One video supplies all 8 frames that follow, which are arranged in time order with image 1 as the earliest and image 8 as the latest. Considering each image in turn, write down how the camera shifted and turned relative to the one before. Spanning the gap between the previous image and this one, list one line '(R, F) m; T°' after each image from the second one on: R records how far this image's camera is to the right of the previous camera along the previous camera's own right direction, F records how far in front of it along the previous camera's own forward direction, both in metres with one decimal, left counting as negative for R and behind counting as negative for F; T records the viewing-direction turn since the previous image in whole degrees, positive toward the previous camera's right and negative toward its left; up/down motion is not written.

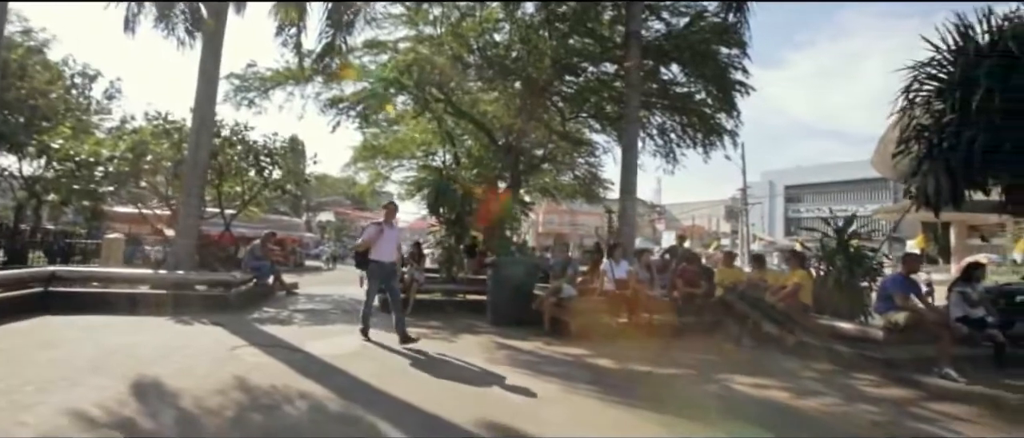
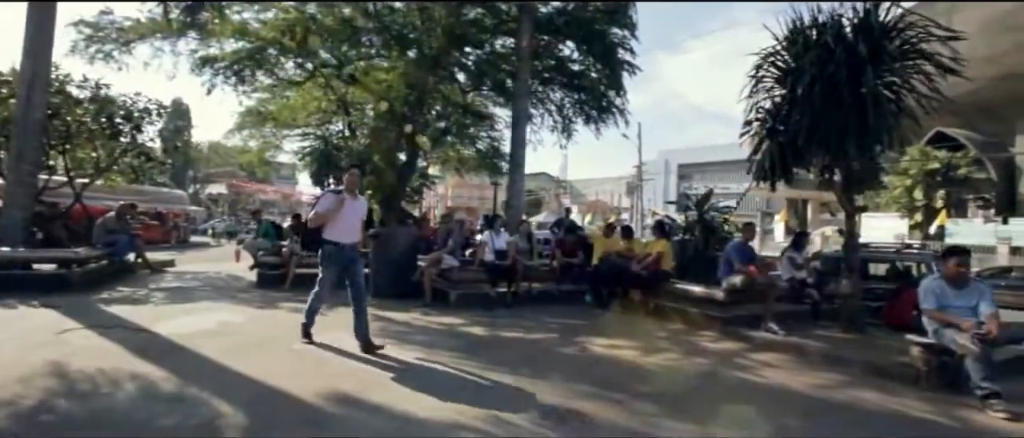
(+0.6, -0.1) m; +10°
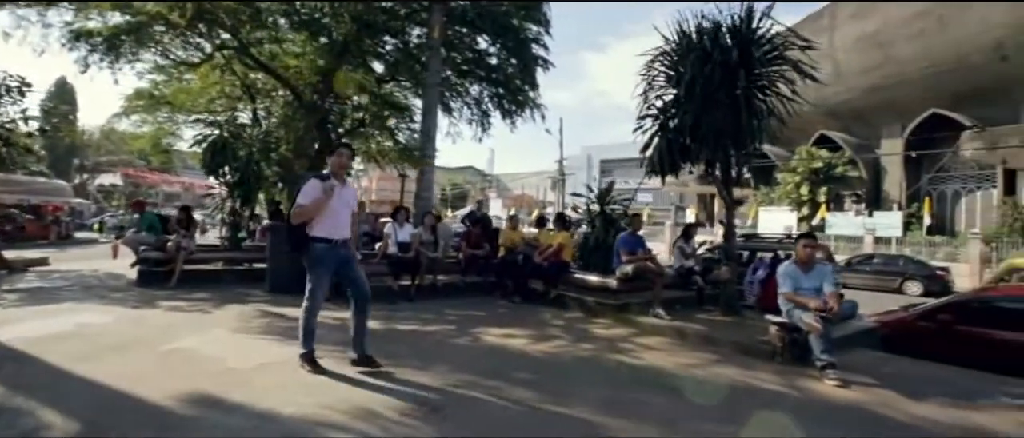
(+0.5, 0.0) m; +8°
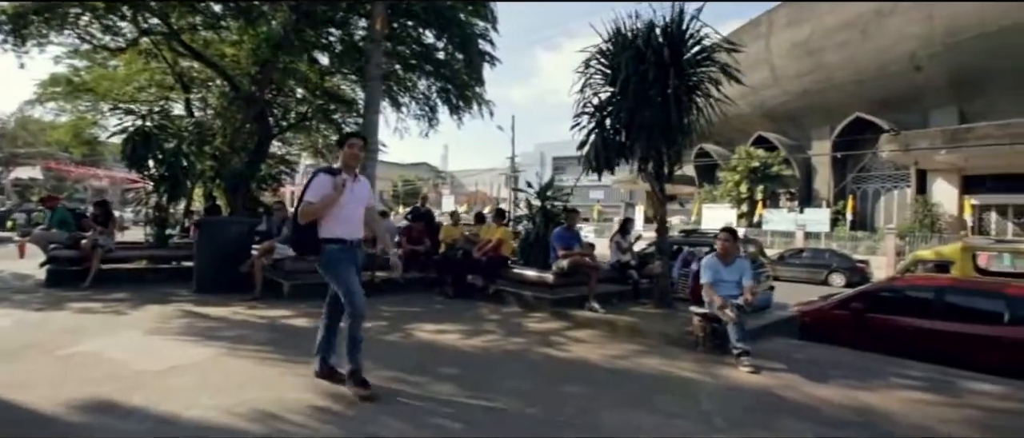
(+0.3, 0.0) m; +5°
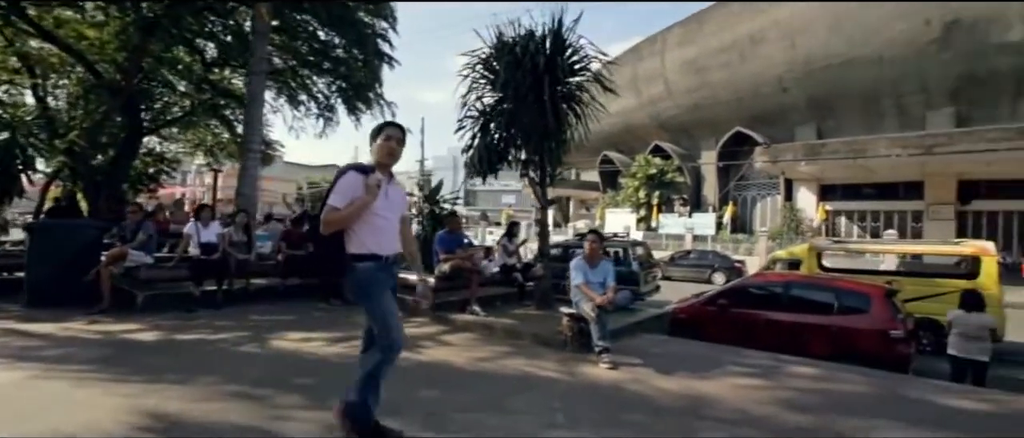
(+0.6, -0.1) m; +10°
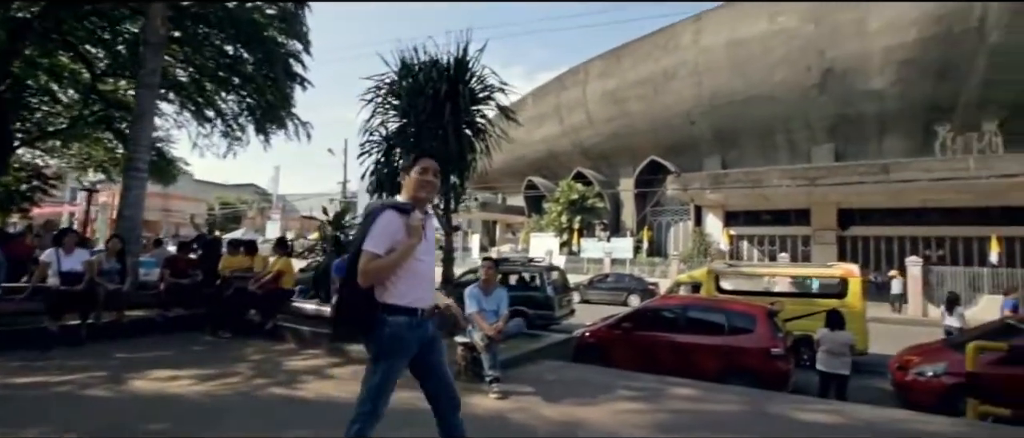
(+0.5, 0.0) m; +8°
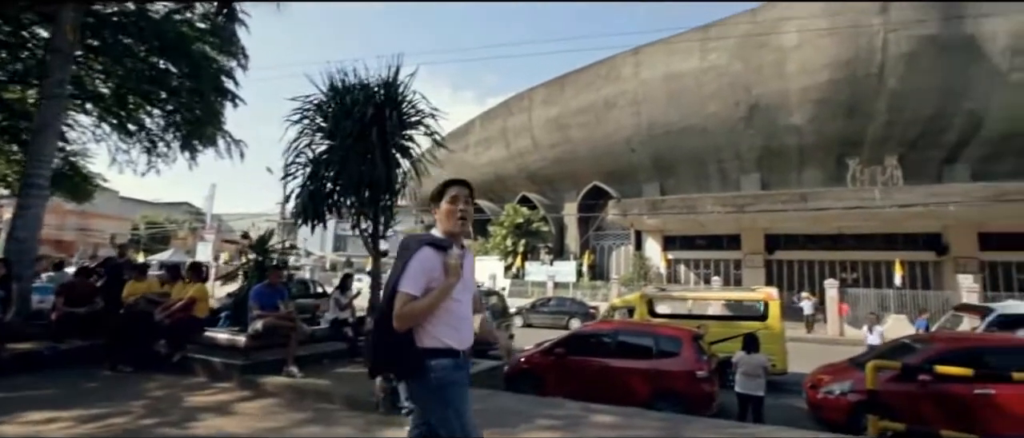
(+0.4, 0.0) m; +6°
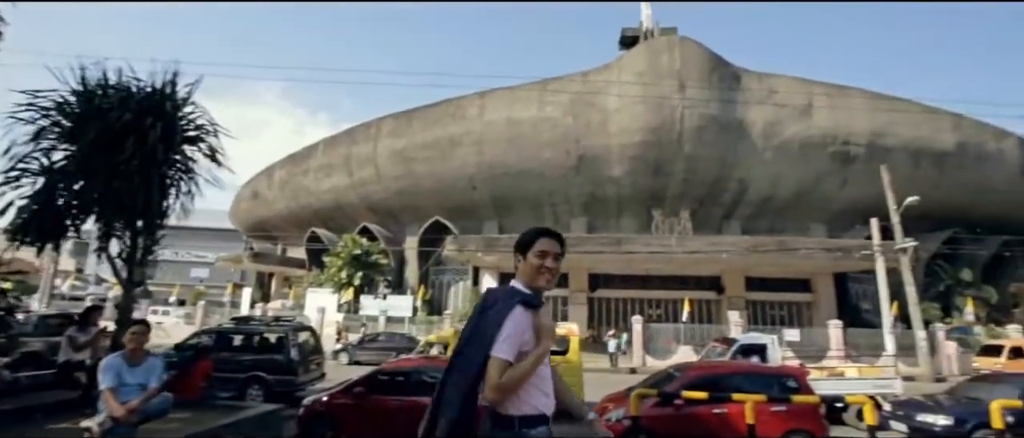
(+1.0, -0.1) m; +17°
